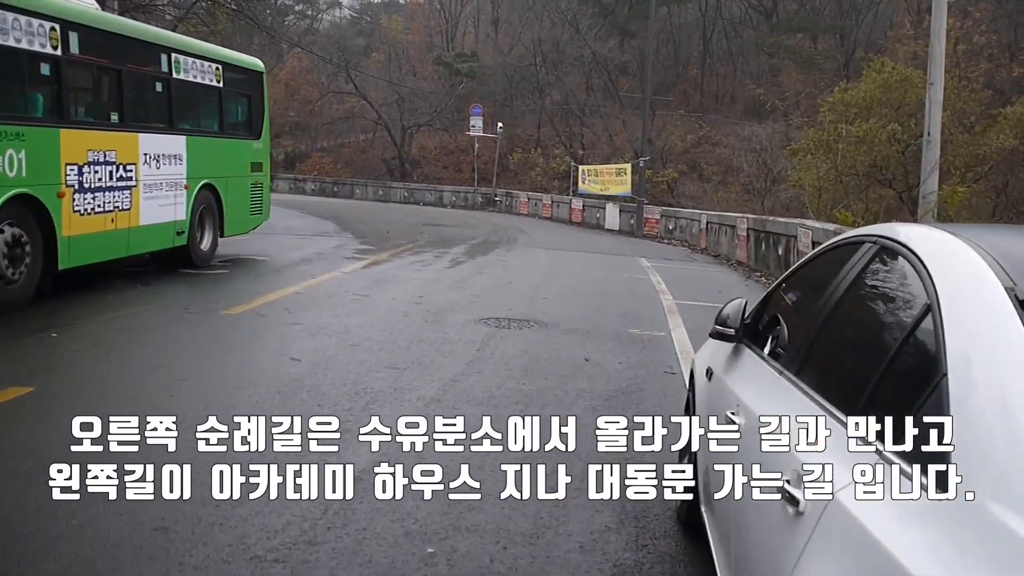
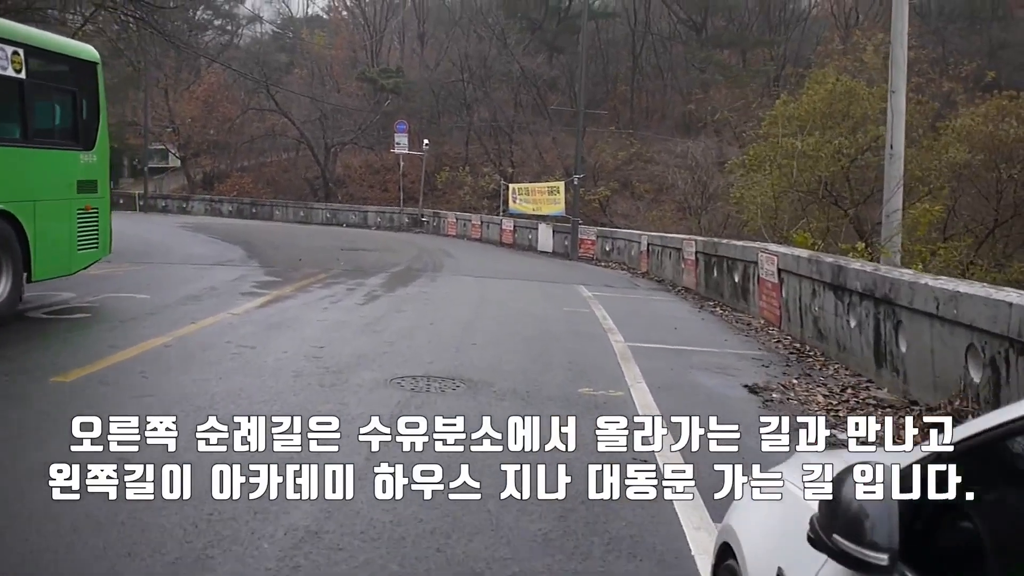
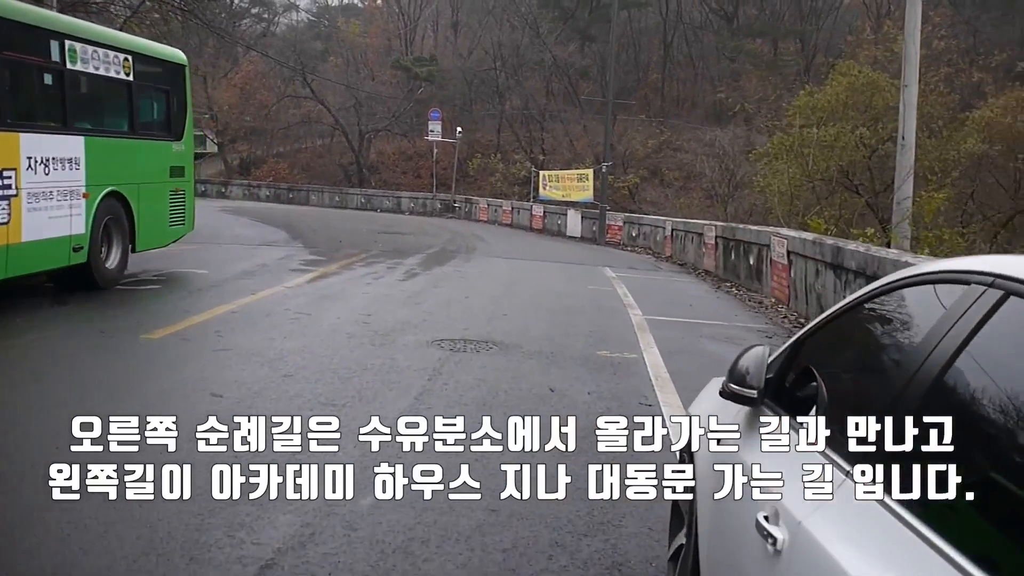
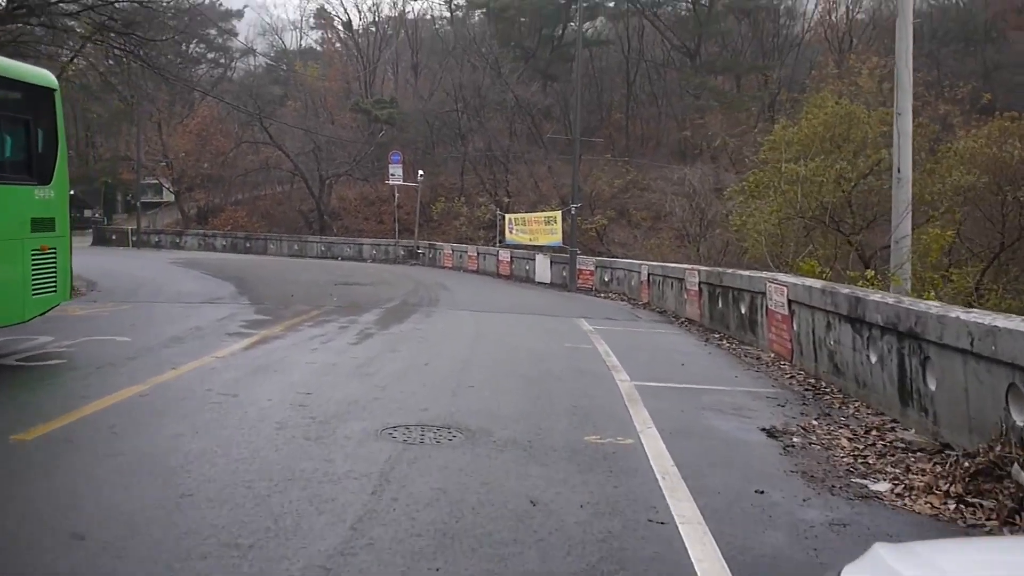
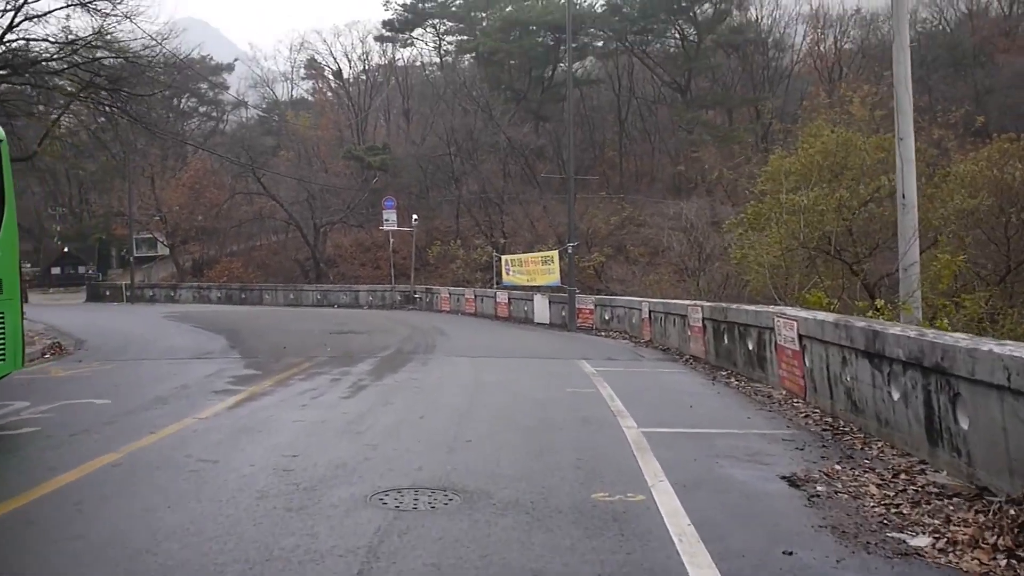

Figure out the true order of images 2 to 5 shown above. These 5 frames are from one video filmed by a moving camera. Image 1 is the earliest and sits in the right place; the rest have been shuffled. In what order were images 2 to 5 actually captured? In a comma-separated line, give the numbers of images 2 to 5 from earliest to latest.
3, 2, 4, 5
